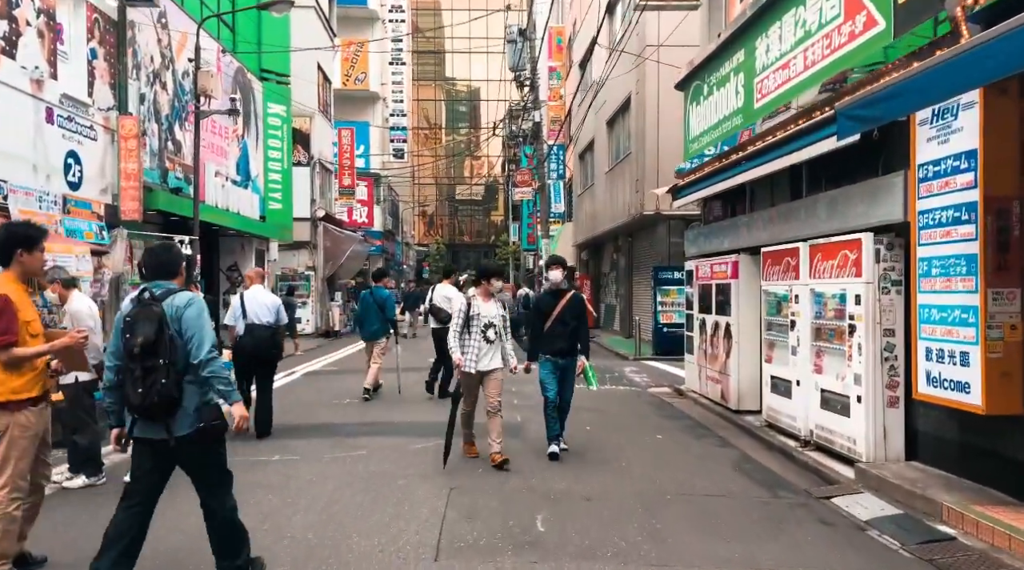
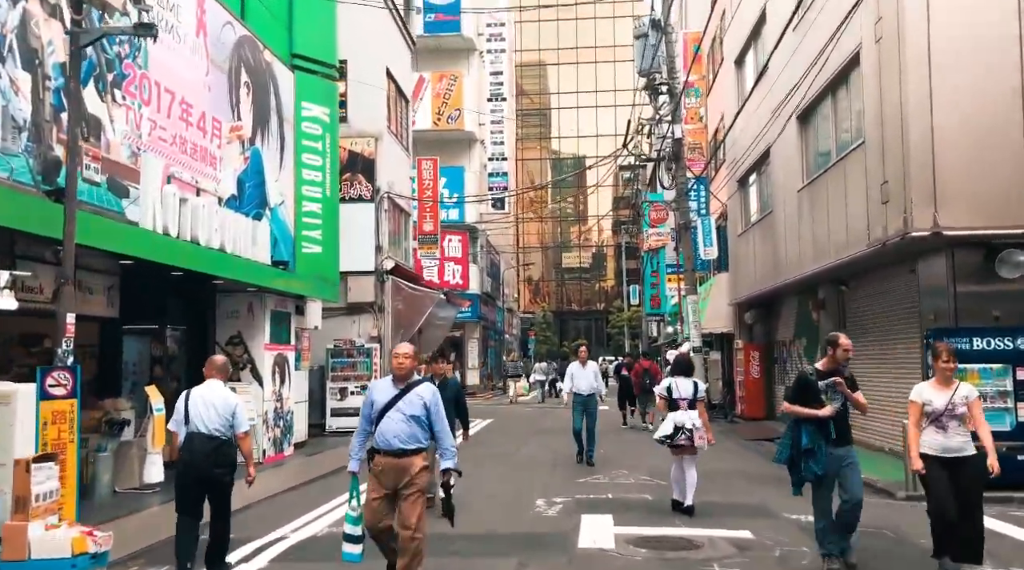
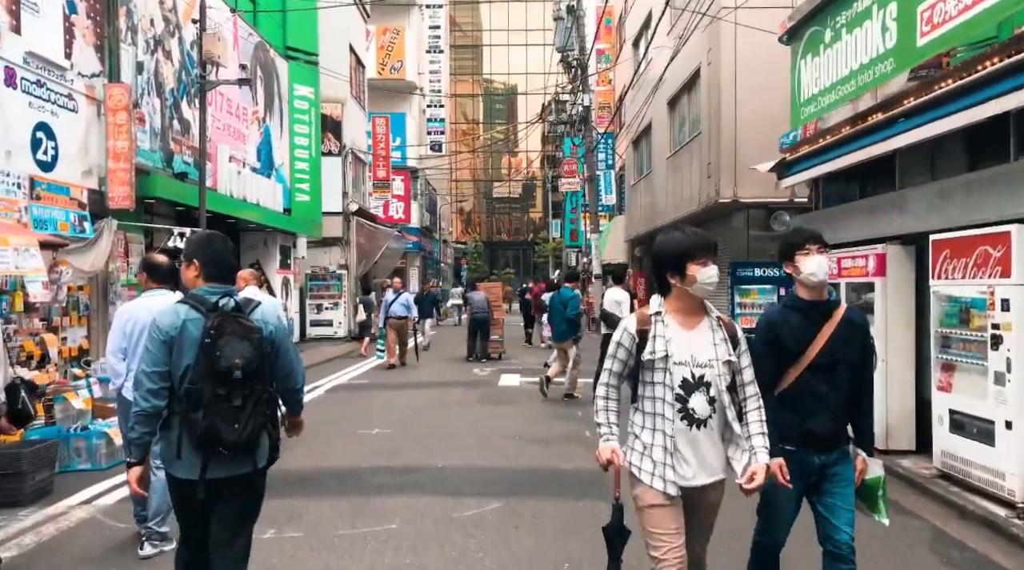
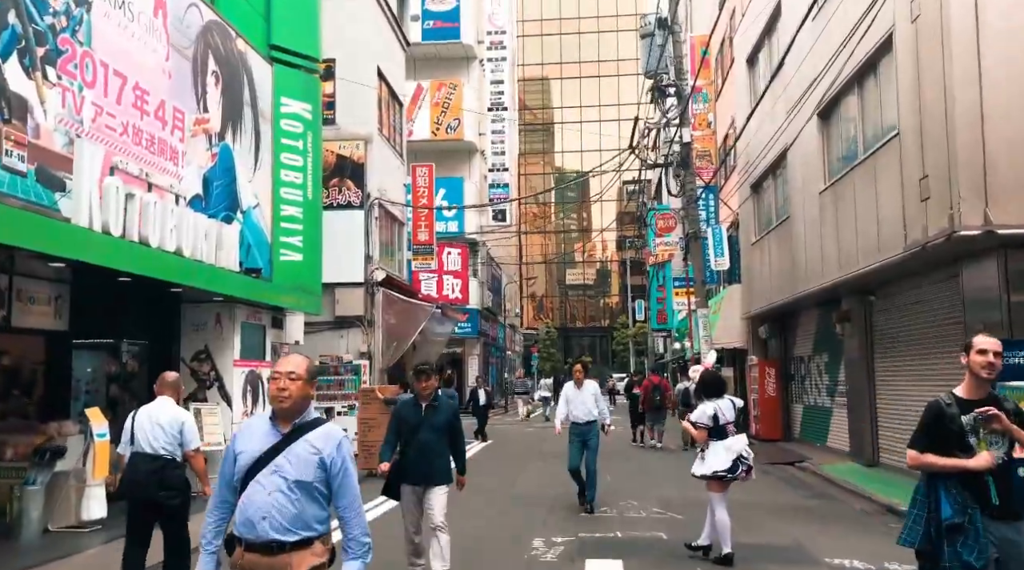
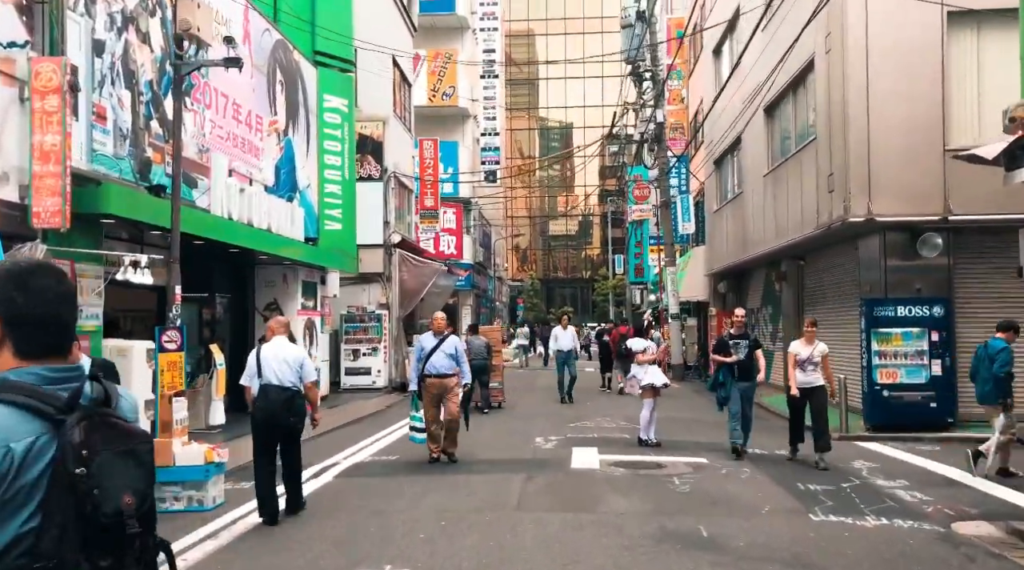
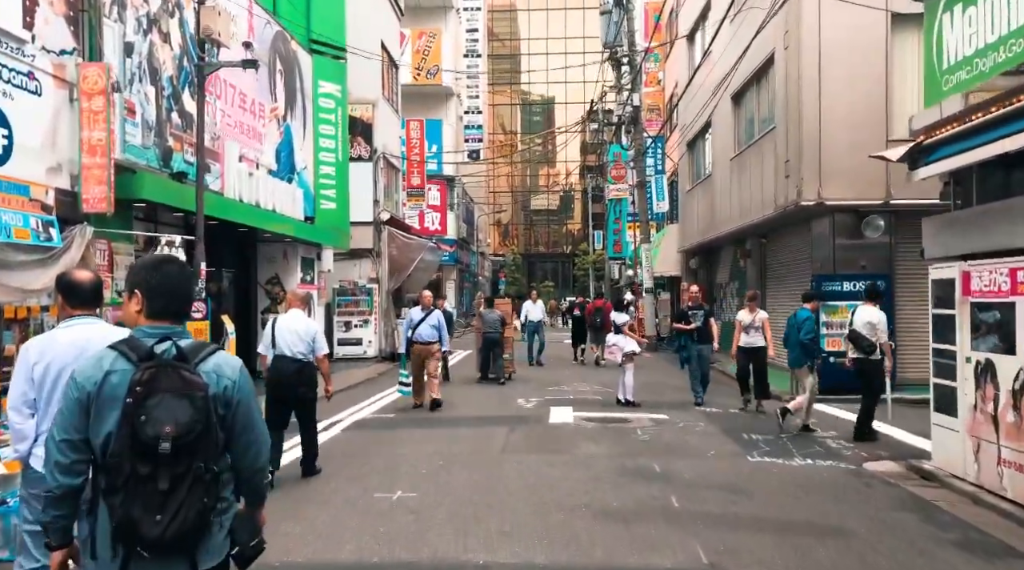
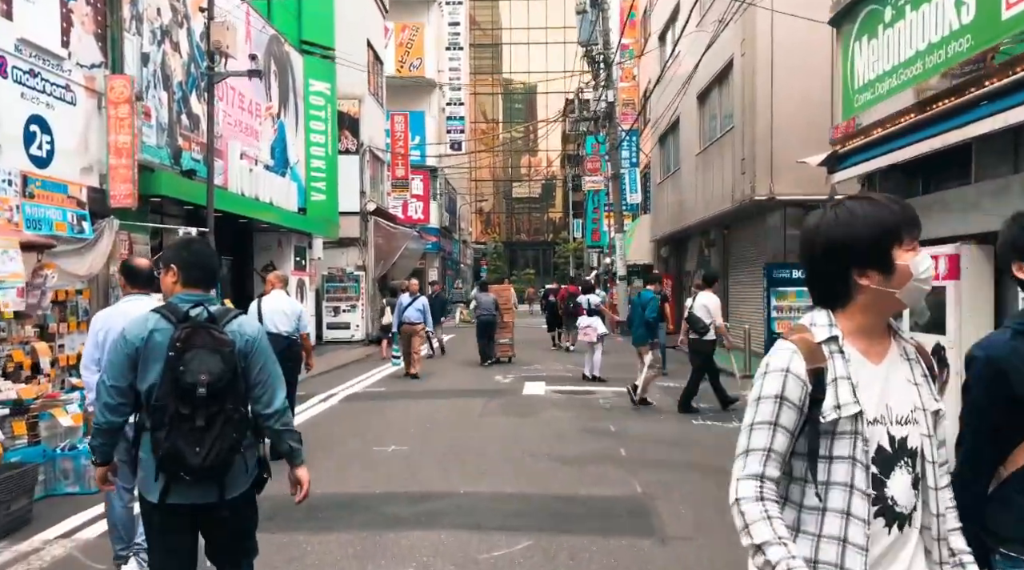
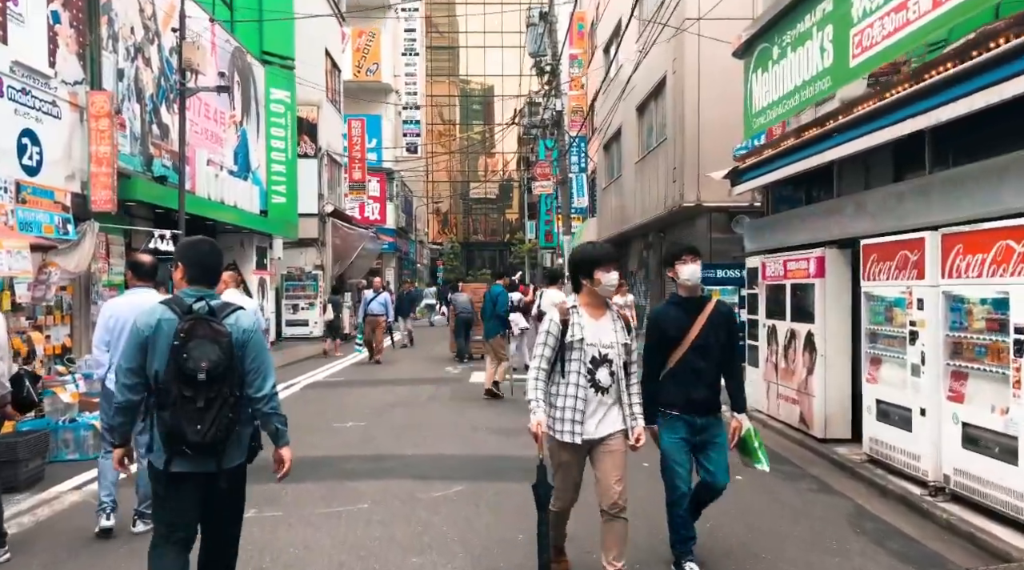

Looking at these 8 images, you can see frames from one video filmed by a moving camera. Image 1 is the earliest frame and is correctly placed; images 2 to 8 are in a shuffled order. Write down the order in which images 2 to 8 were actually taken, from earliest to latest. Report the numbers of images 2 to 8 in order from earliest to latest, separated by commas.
8, 3, 7, 6, 5, 2, 4
